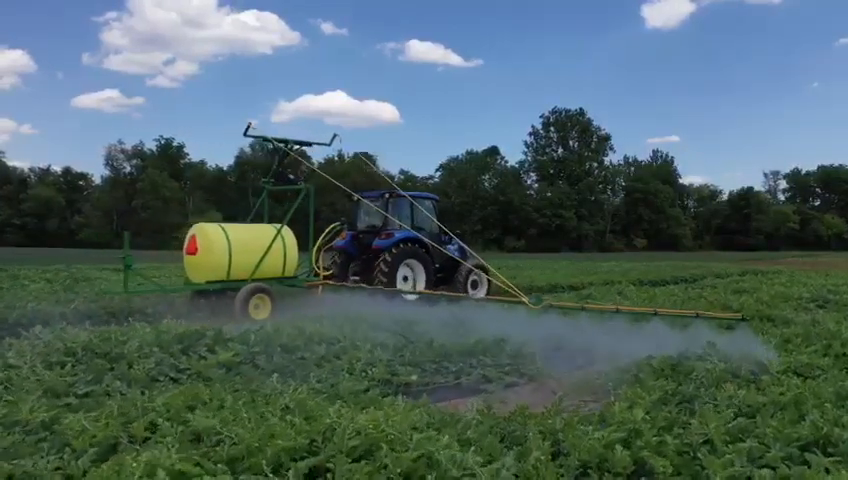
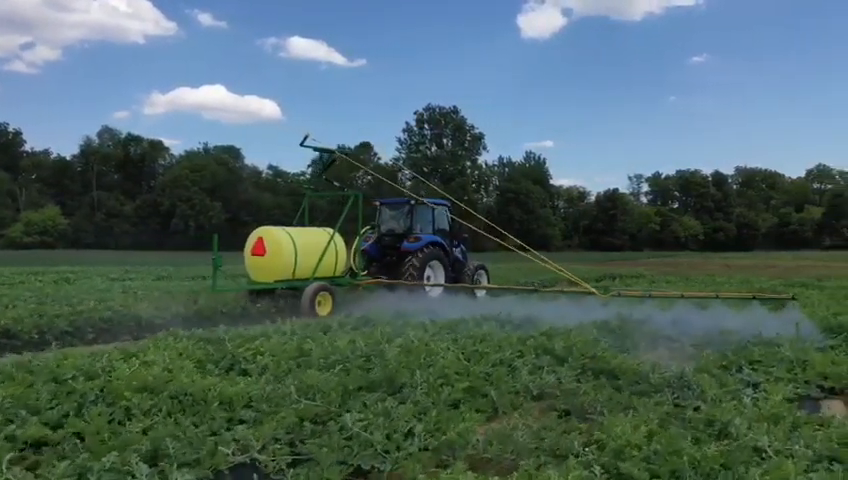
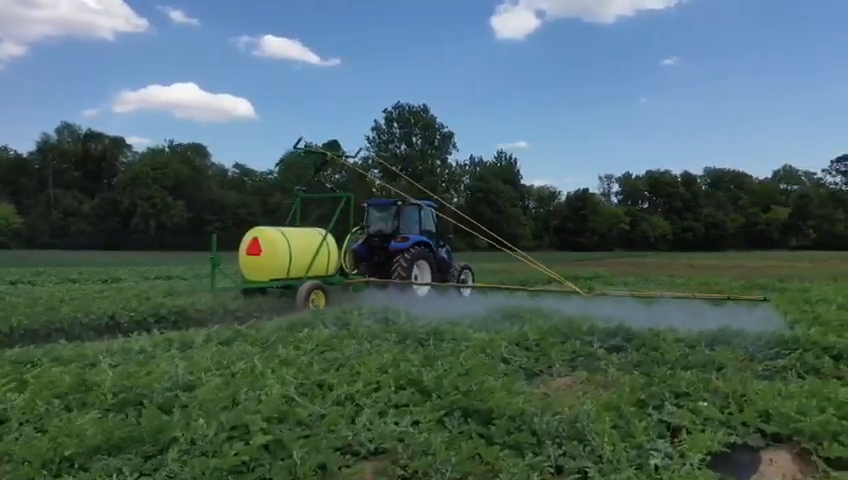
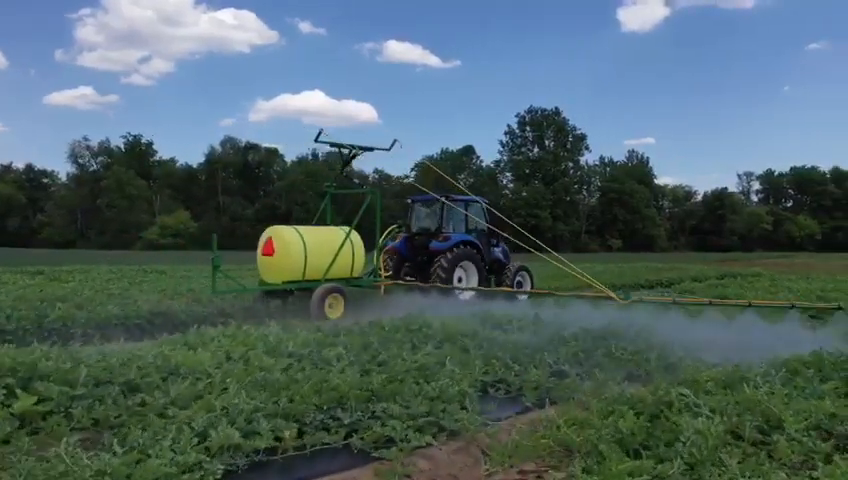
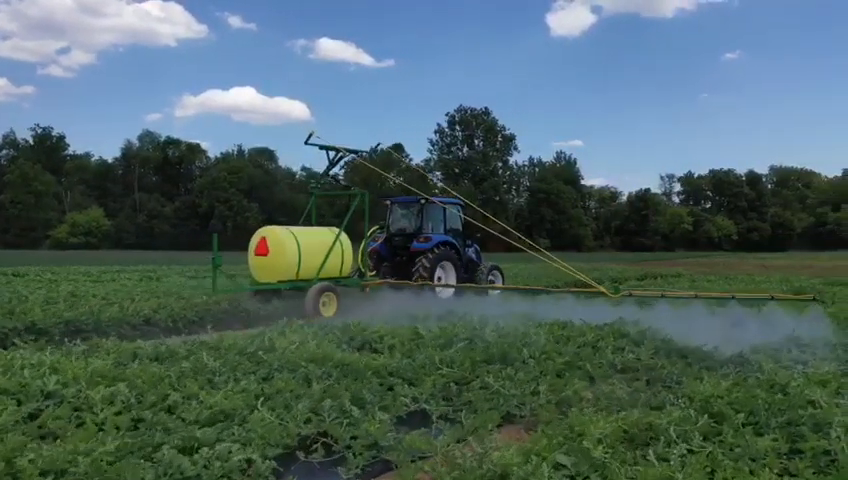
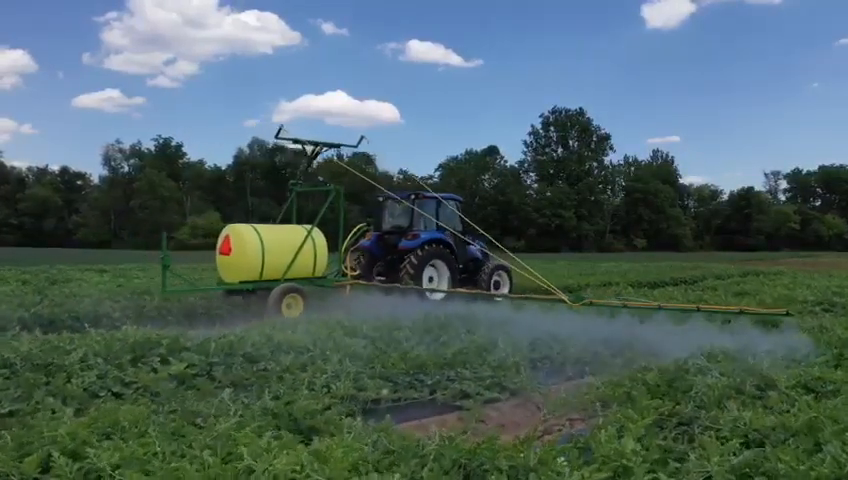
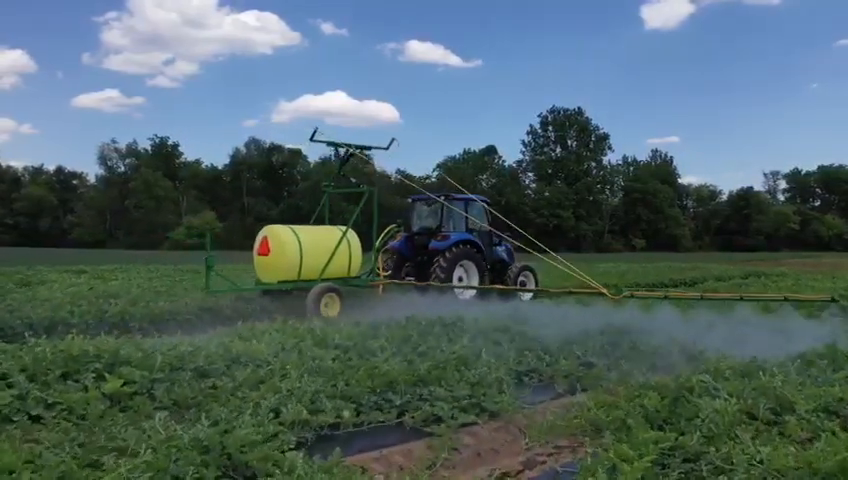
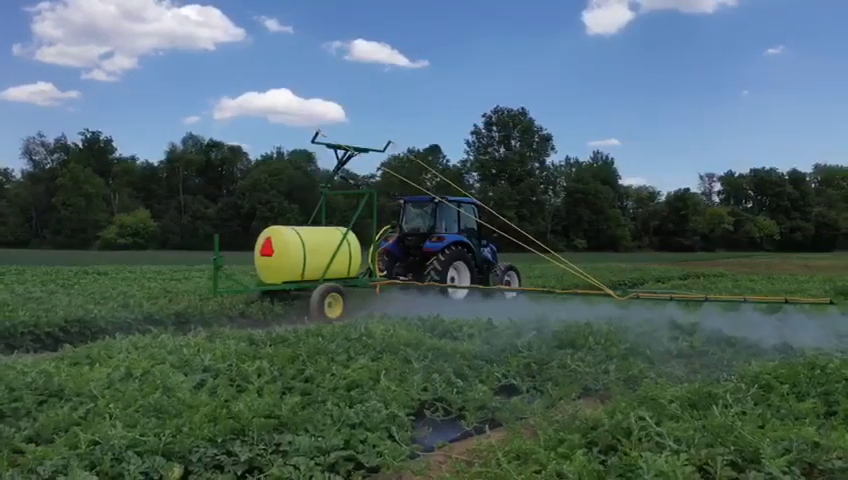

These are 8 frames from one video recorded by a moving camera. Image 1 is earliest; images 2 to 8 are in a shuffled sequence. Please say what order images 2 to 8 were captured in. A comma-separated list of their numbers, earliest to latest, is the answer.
6, 7, 4, 8, 5, 2, 3
